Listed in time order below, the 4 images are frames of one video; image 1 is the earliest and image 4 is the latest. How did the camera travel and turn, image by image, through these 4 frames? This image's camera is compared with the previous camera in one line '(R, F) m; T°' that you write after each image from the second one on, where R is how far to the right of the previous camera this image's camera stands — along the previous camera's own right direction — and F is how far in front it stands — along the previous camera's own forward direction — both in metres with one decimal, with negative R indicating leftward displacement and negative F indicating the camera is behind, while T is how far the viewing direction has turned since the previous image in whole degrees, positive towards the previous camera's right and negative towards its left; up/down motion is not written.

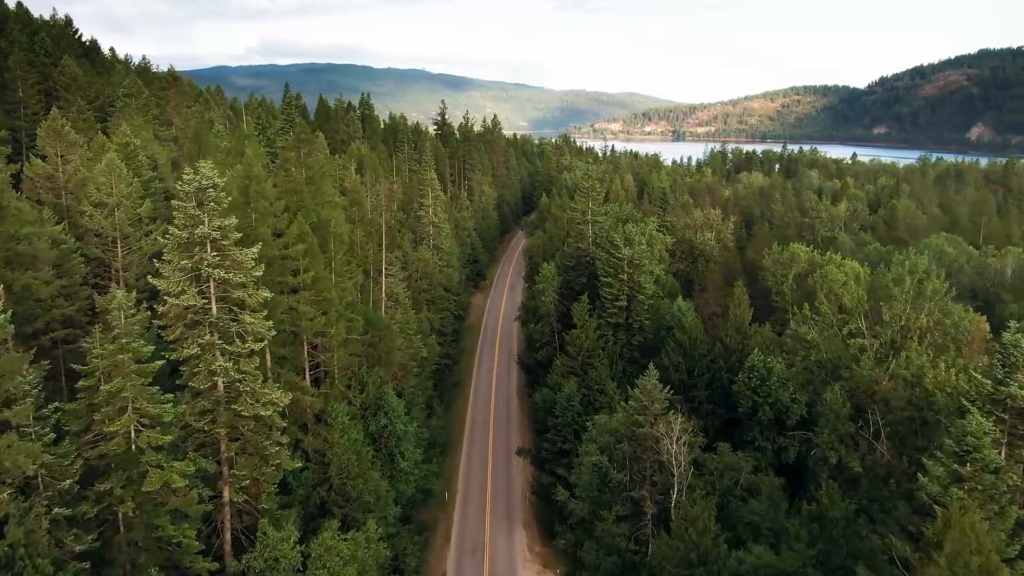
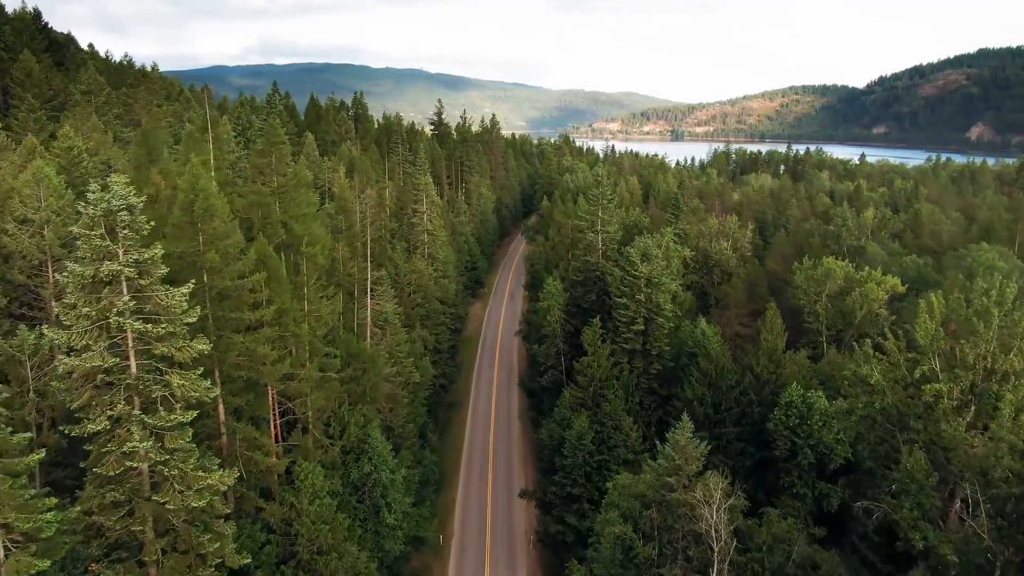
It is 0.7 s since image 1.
(-0.4, +5.8) m; 0°
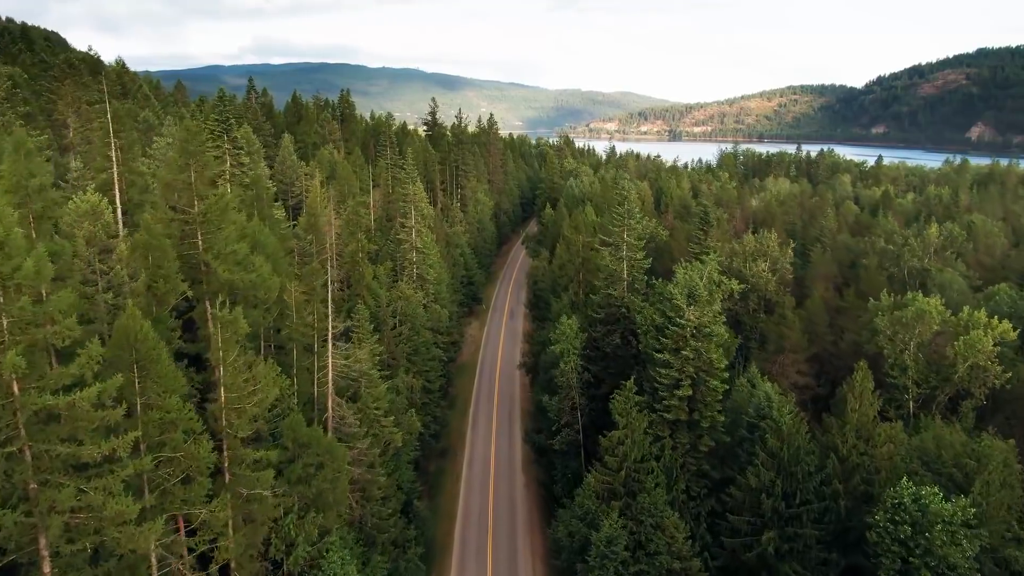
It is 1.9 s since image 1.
(-0.6, +10.5) m; 0°
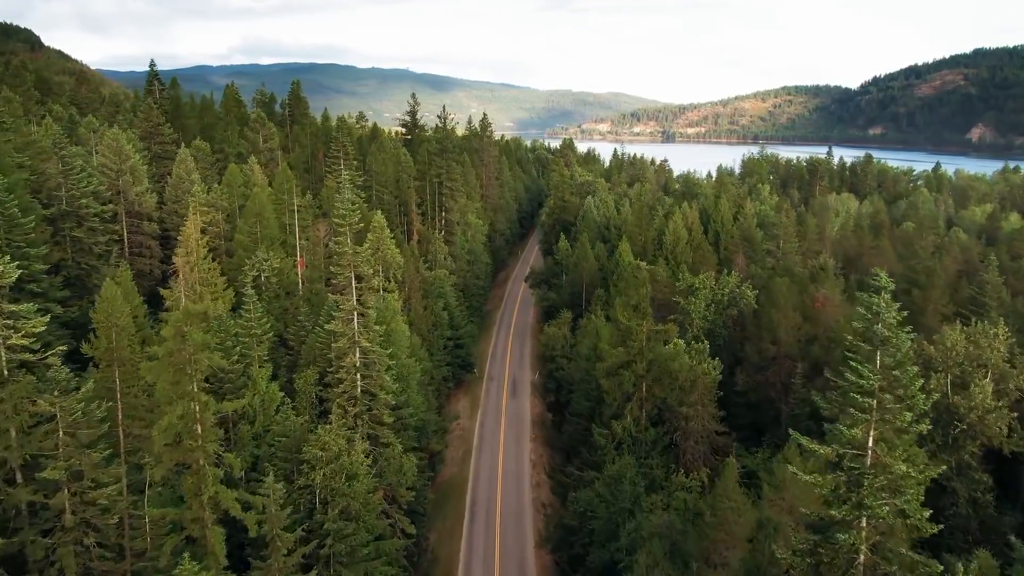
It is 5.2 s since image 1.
(-1.7, +28.7) m; +1°
